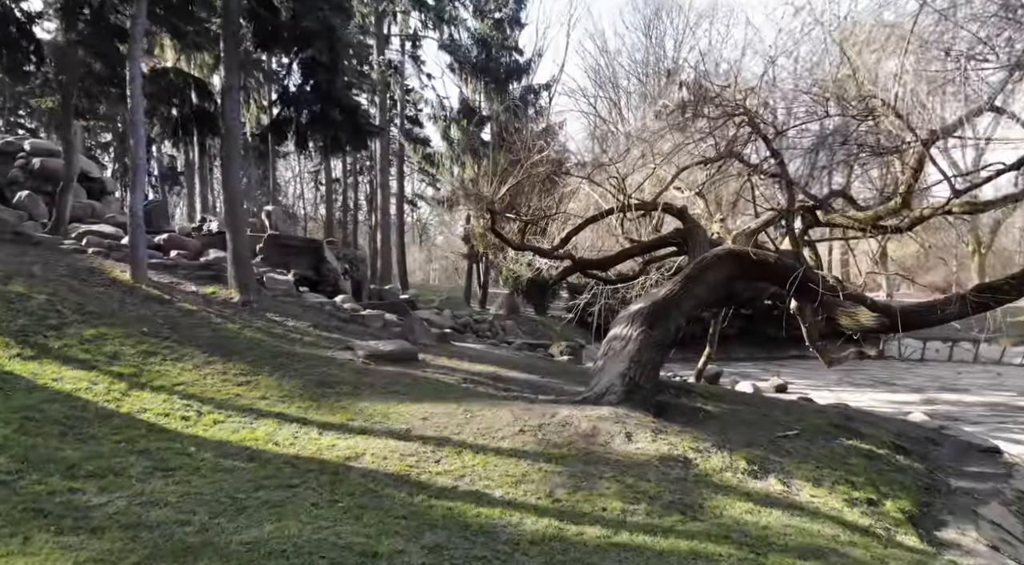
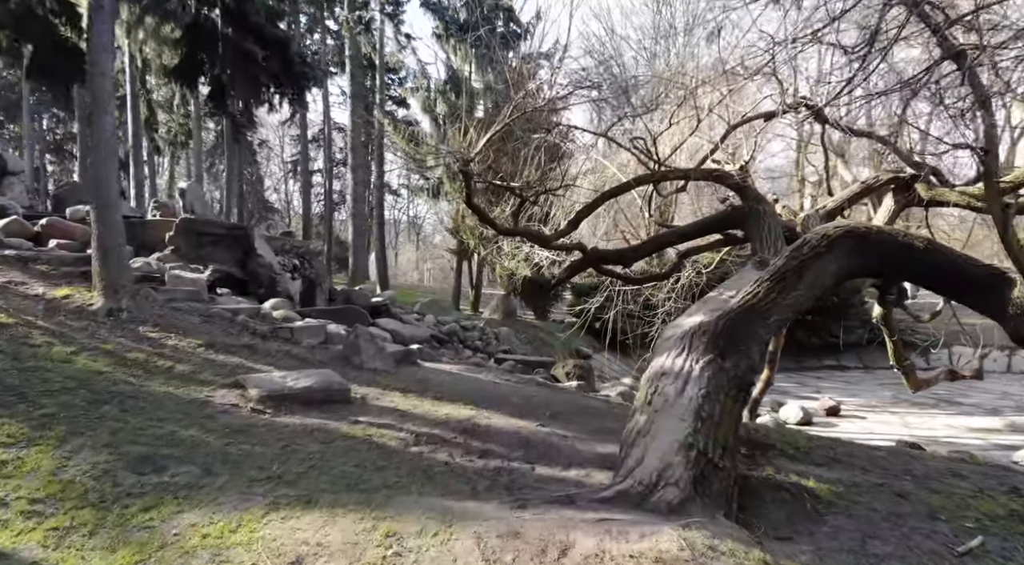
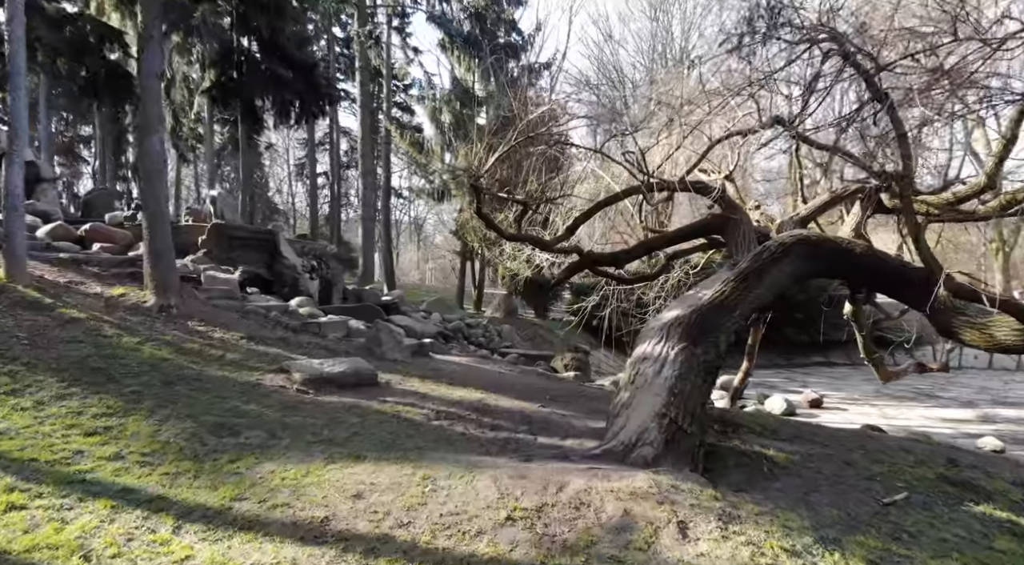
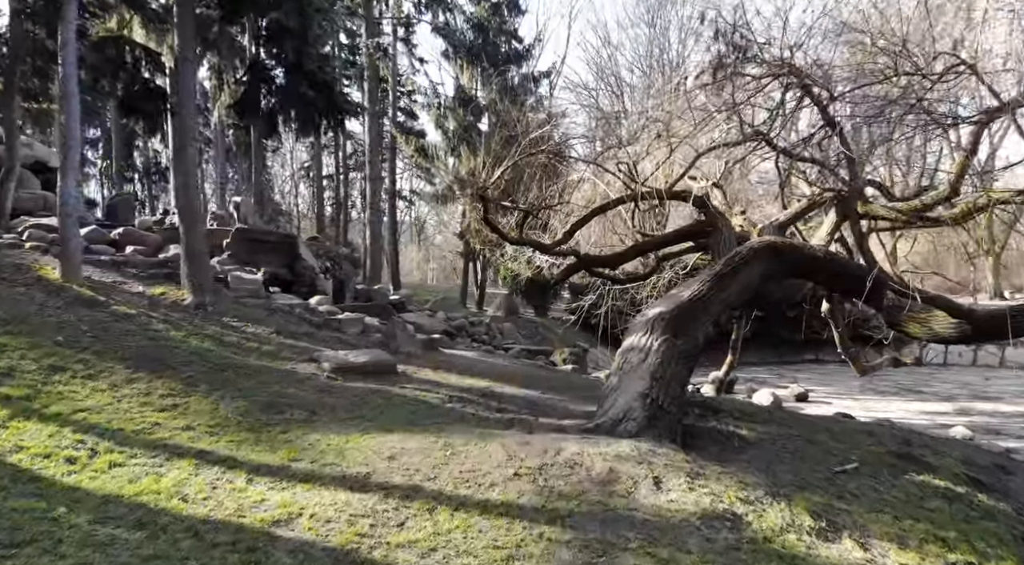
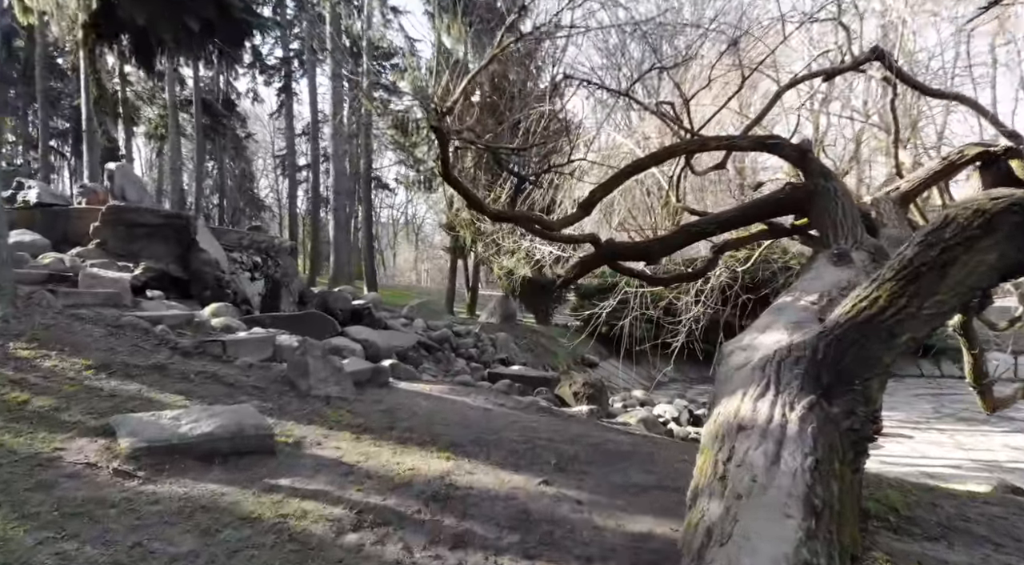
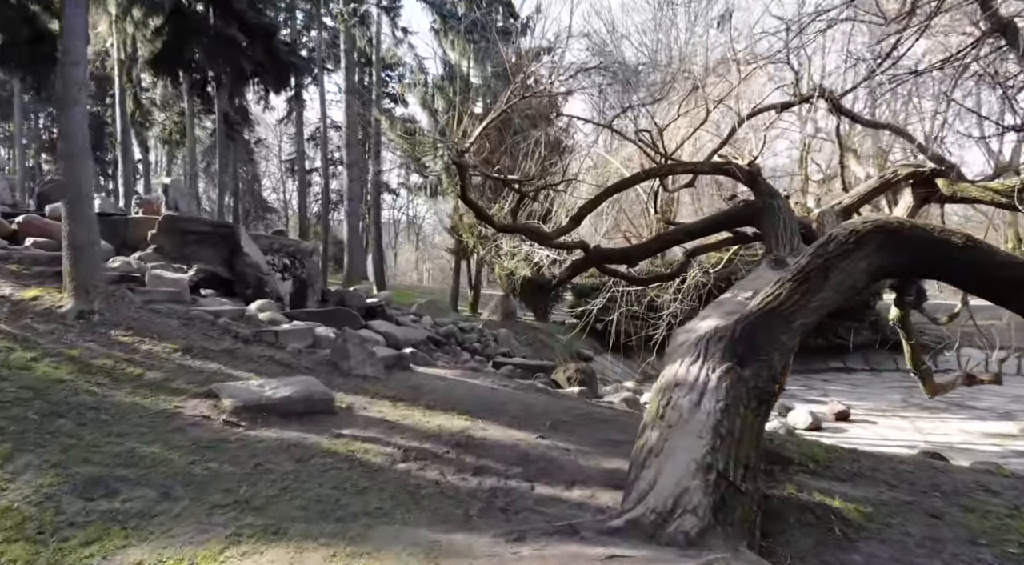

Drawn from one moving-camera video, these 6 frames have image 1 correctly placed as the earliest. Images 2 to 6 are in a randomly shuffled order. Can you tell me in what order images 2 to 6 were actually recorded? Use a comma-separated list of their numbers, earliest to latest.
4, 3, 2, 6, 5
